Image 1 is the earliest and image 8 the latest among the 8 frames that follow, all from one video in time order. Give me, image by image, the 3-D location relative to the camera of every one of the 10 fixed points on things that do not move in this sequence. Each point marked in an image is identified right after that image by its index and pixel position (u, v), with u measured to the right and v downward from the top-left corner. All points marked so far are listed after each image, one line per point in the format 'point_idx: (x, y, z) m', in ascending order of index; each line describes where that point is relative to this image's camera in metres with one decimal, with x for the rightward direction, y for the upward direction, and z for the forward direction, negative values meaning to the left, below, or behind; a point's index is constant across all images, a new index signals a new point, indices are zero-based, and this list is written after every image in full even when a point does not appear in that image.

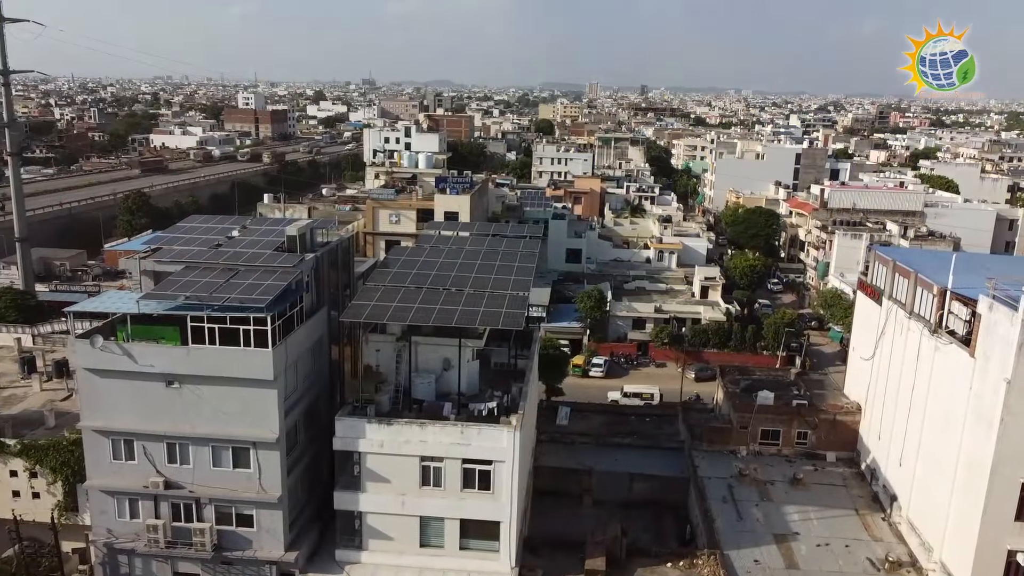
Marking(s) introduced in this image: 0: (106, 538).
0: (-9.1, -5.6, +18.2) m
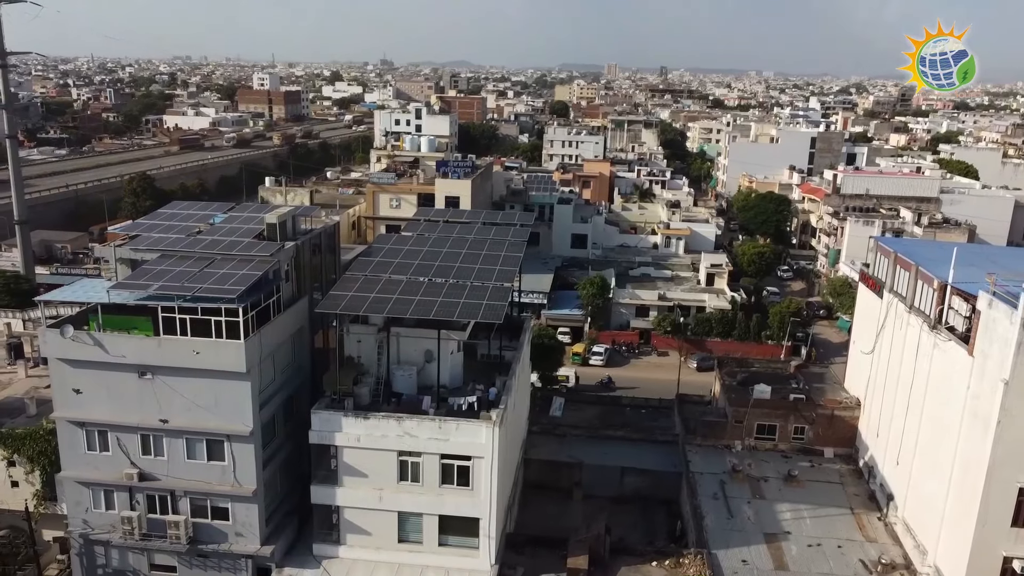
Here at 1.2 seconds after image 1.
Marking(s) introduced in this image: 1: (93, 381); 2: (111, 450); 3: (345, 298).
0: (-9.5, -5.3, +18.0) m
1: (-8.8, -2.0, +17.1) m
2: (-8.6, -3.5, +17.5) m
3: (-3.7, -0.2, +17.8) m
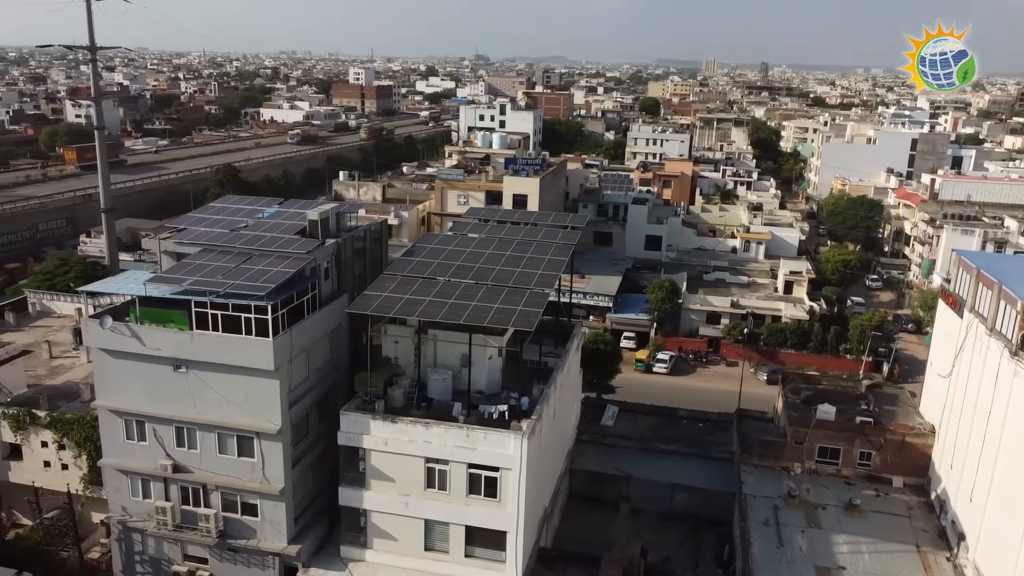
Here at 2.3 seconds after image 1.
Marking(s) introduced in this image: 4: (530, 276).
0: (-8.8, -5.1, +18.3) m
1: (-8.1, -1.8, +17.3) m
2: (-7.9, -3.3, +17.7) m
3: (-2.9, -0.2, +17.5) m
4: (+0.4, +0.3, +18.7) m
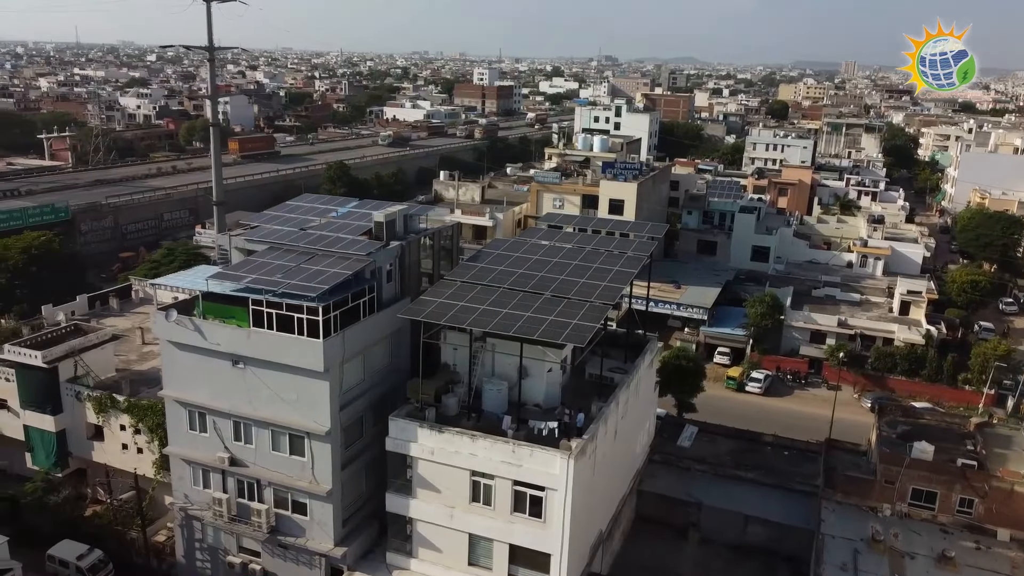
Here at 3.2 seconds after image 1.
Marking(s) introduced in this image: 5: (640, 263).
0: (-7.6, -5.0, +18.9) m
1: (-6.9, -1.7, +17.8) m
2: (-6.8, -3.2, +18.1) m
3: (-1.7, -0.4, +17.1) m
4: (+1.8, 0.0, +17.9) m
5: (+3.0, +0.6, +19.2) m
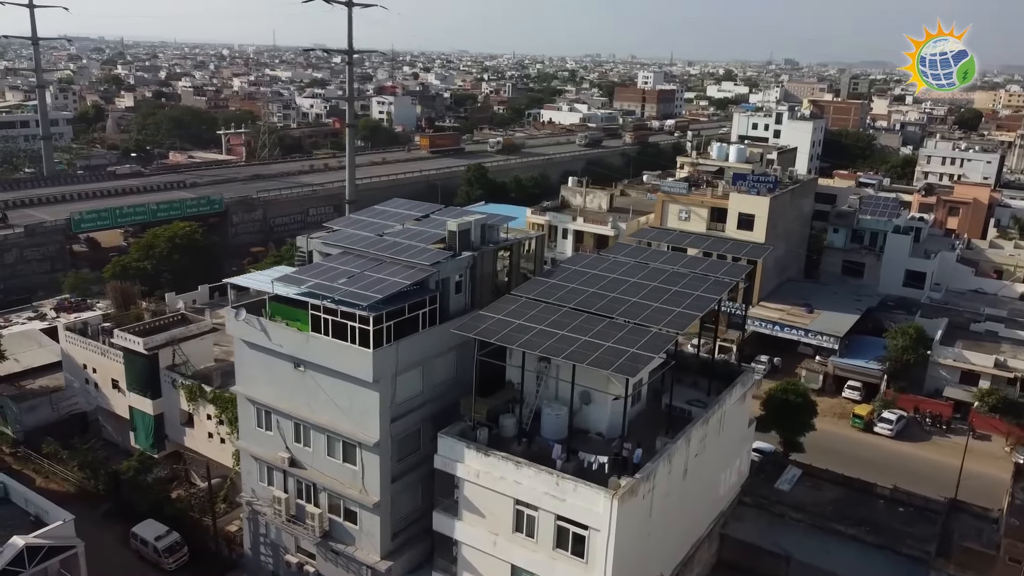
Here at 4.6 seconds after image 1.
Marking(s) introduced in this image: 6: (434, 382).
0: (-6.2, -4.9, +19.3) m
1: (-5.6, -1.7, +18.1) m
2: (-5.4, -3.2, +18.4) m
3: (-0.5, -0.7, +16.4) m
4: (+3.1, -0.5, +16.5) m
5: (+4.6, 0.0, +17.5) m
6: (-1.7, -2.1, +17.8) m
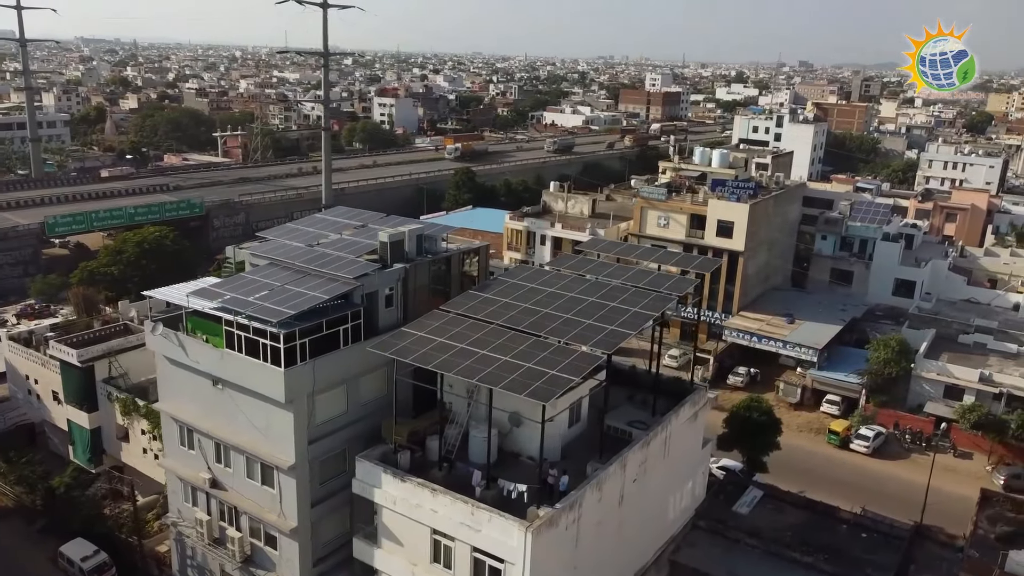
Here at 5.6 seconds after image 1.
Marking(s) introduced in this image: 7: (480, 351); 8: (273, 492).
0: (-7.7, -5.2, +18.5) m
1: (-7.0, -2.0, +17.3) m
2: (-6.9, -3.5, +17.6) m
3: (-2.0, -1.0, +15.6) m
4: (+1.6, -0.8, +15.5) m
5: (+3.1, -0.3, +16.6) m
6: (-3.2, -2.4, +17.0) m
7: (-0.6, -1.2, +15.1) m
8: (-4.8, -4.1, +16.3) m
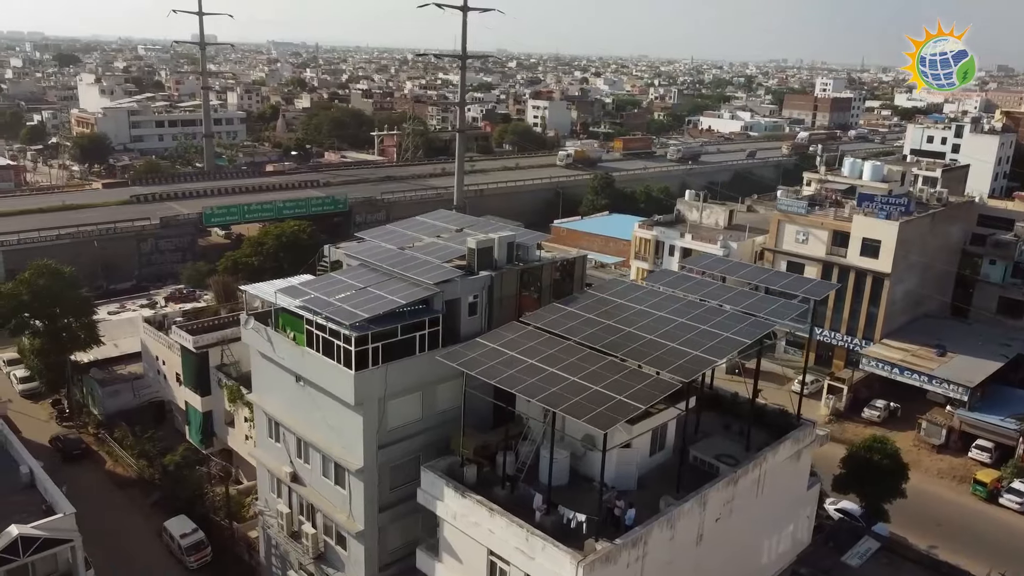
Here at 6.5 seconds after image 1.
0: (-5.9, -5.1, +19.0) m
1: (-5.3, -1.9, +17.7) m
2: (-5.1, -3.4, +18.0) m
3: (-0.6, -1.1, +15.1) m
4: (+2.9, -1.2, +14.4) m
5: (+4.7, -0.8, +15.1) m
6: (-1.6, -2.5, +16.7) m
7: (+0.7, -1.4, +14.4) m
8: (-3.4, -4.1, +16.3) m
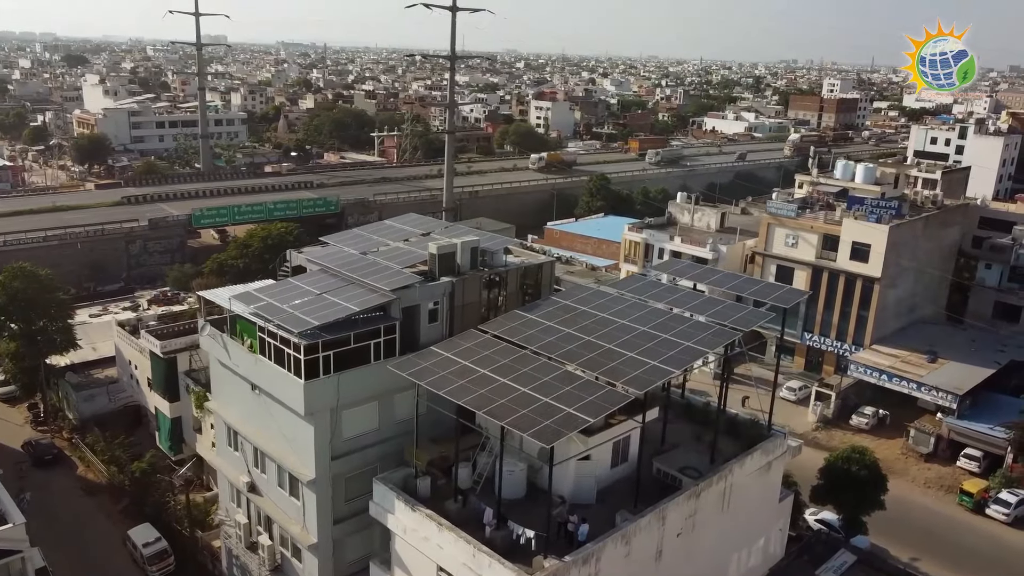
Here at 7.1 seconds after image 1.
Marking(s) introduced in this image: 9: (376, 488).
0: (-6.6, -5.2, +18.7) m
1: (-6.0, -2.0, +17.4) m
2: (-5.9, -3.5, +17.7) m
3: (-1.4, -1.3, +14.7) m
4: (+2.1, -1.4, +13.9) m
5: (+3.9, -1.0, +14.7) m
6: (-2.4, -2.6, +16.3) m
7: (-0.1, -1.6, +13.9) m
8: (-4.2, -4.2, +15.9) m
9: (-2.5, -3.6, +14.7) m
